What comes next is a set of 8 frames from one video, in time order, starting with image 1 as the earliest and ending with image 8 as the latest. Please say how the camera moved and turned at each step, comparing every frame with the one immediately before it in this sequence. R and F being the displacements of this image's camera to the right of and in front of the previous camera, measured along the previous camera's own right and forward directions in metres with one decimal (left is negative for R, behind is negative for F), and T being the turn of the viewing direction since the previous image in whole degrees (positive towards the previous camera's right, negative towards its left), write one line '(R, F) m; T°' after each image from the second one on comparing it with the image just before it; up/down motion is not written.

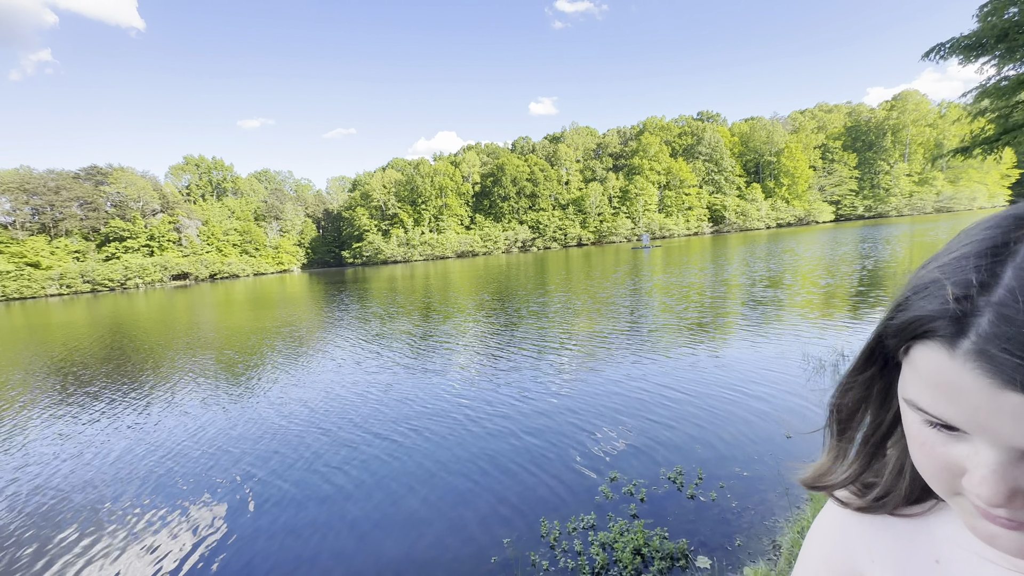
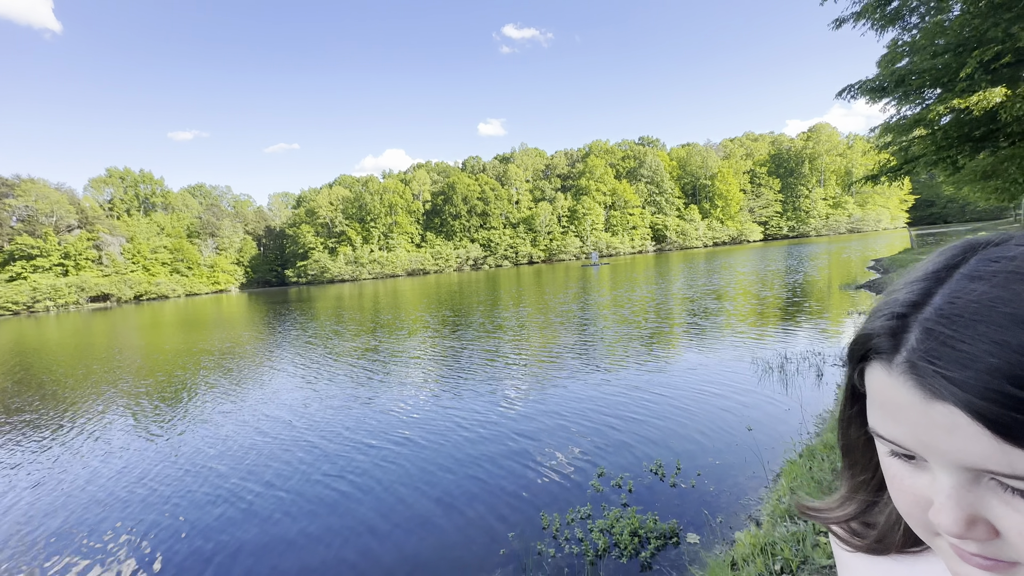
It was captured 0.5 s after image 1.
(-0.2, -0.1) m; +6°
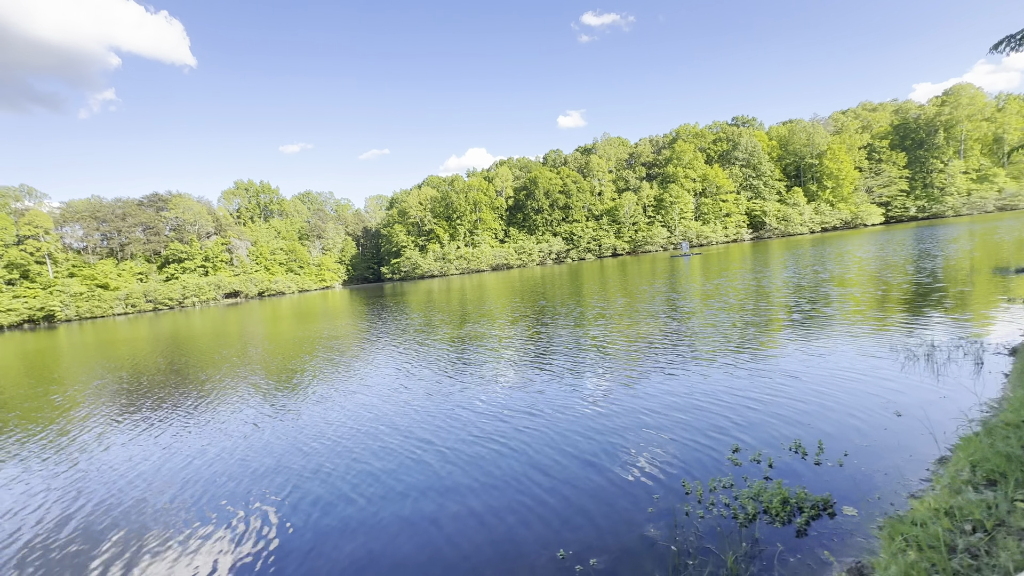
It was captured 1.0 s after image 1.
(-0.3, -0.2) m; -10°
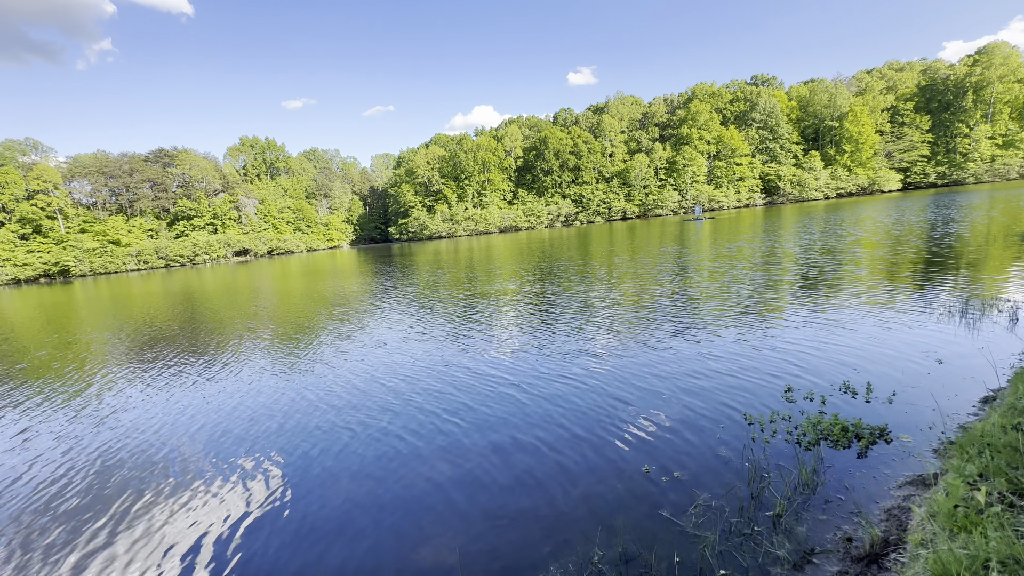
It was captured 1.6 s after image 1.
(-0.4, -0.1) m; -1°
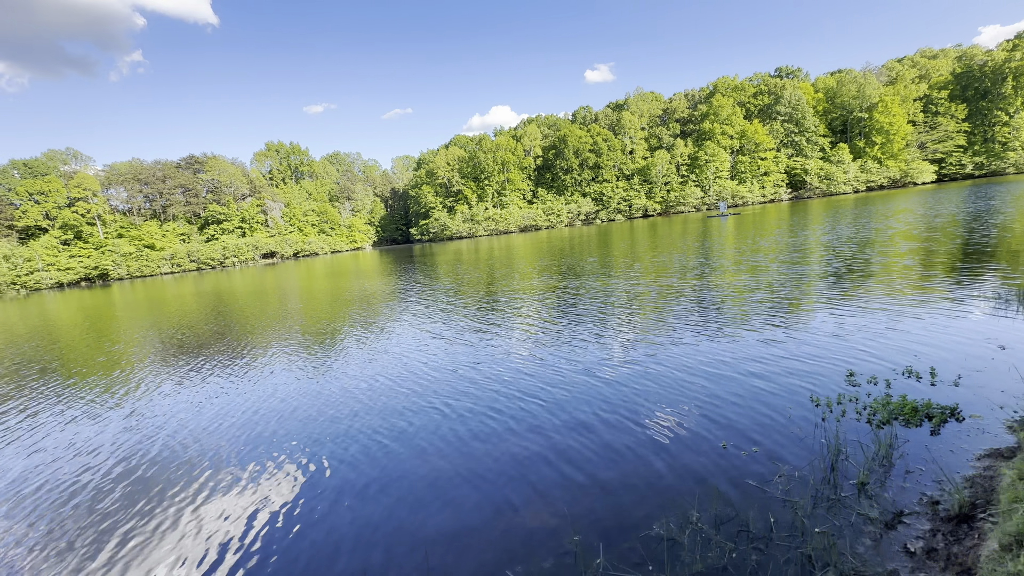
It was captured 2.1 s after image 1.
(-0.3, -0.1) m; -2°
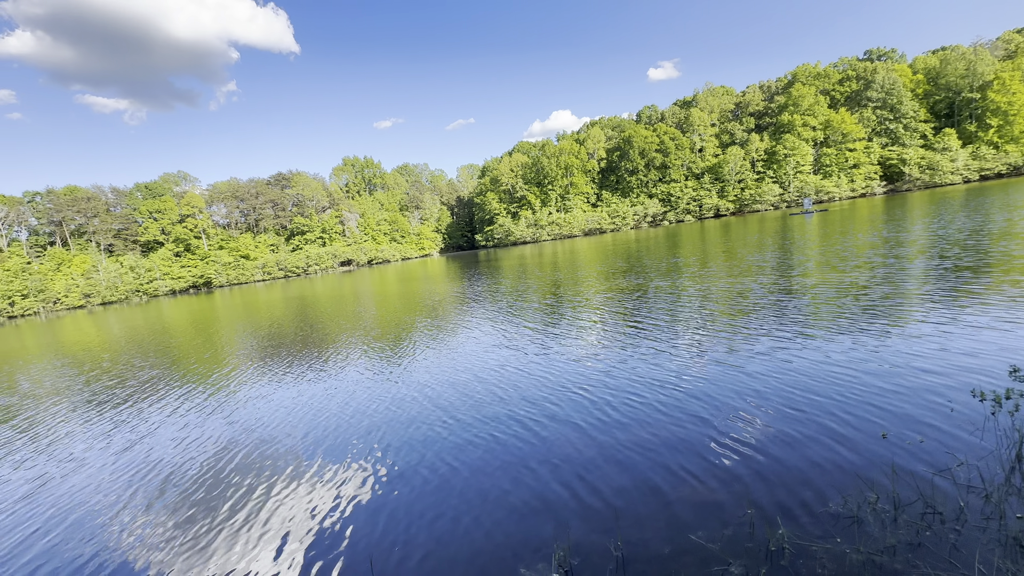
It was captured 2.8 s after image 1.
(-0.4, -0.2) m; -8°
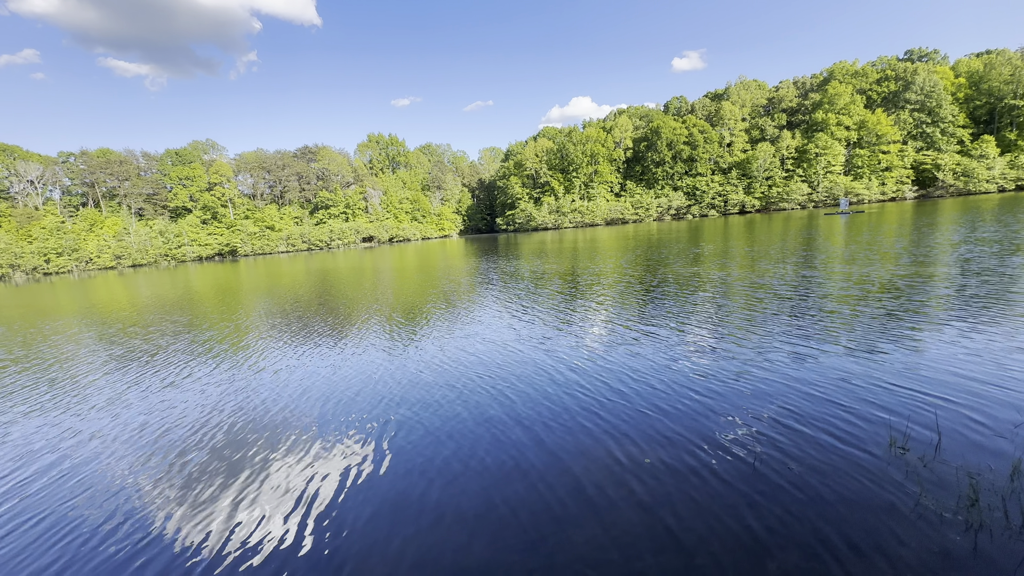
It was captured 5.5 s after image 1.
(-1.5, -0.5) m; -1°
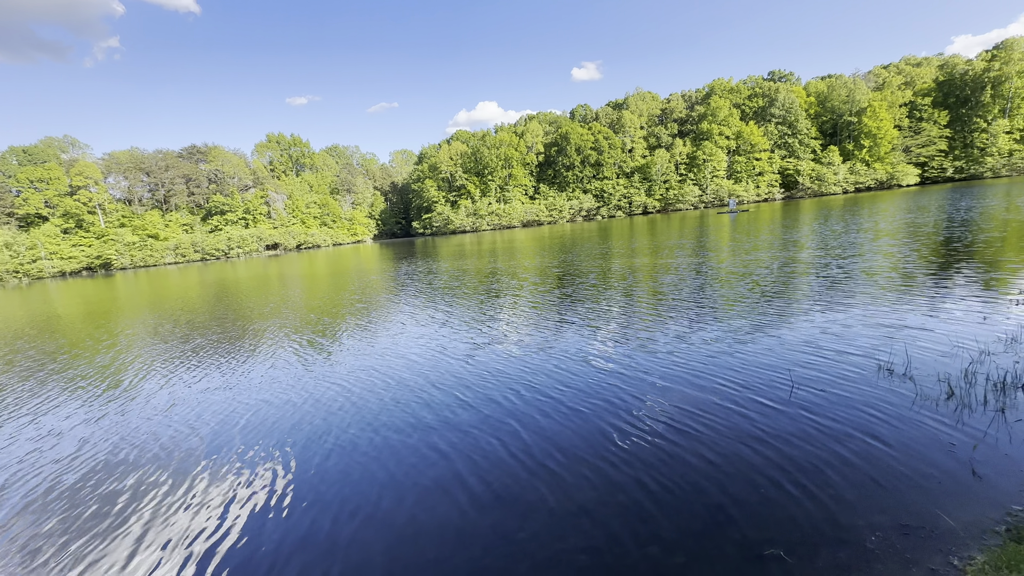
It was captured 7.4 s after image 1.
(-0.9, -0.3) m; +11°
